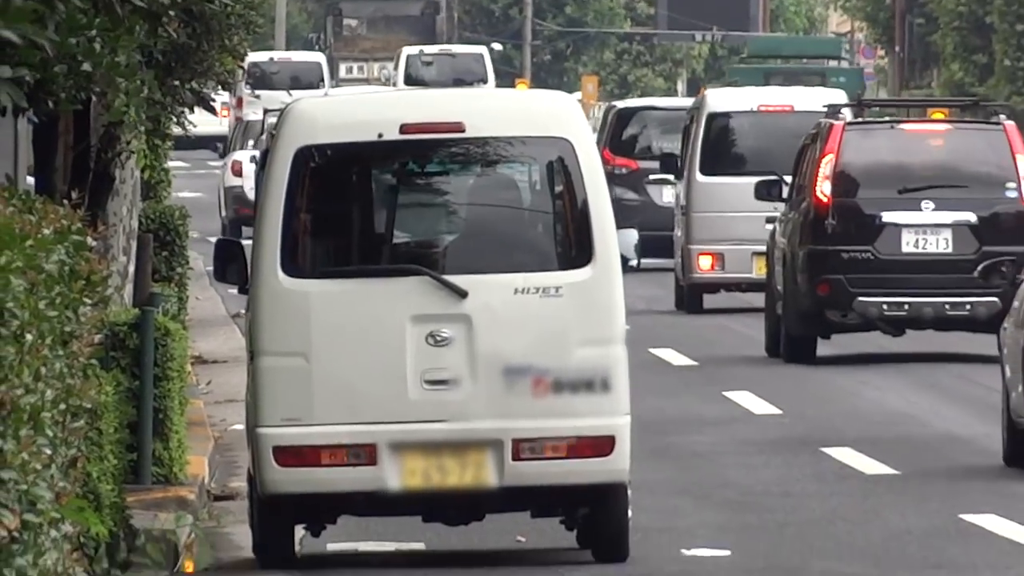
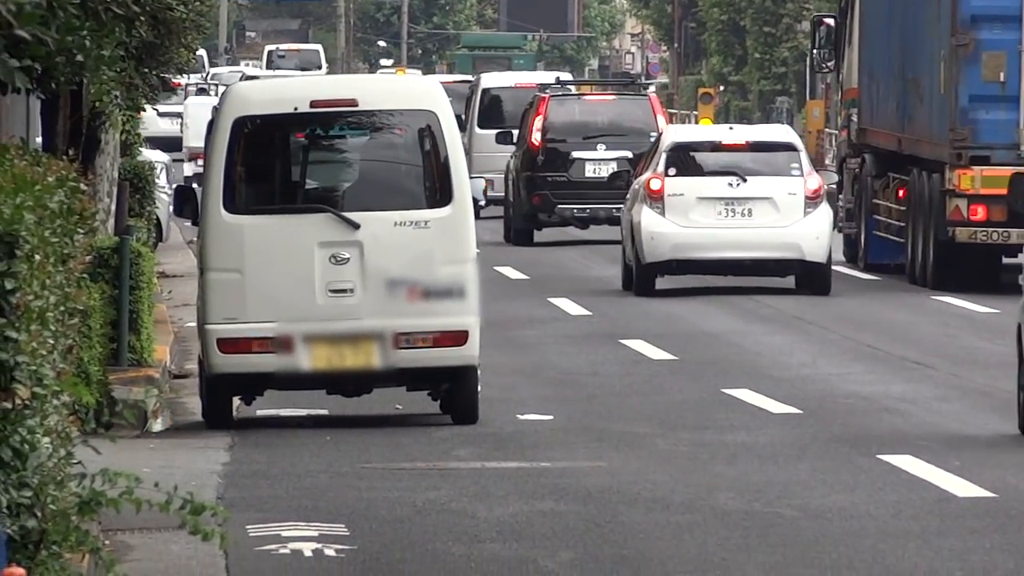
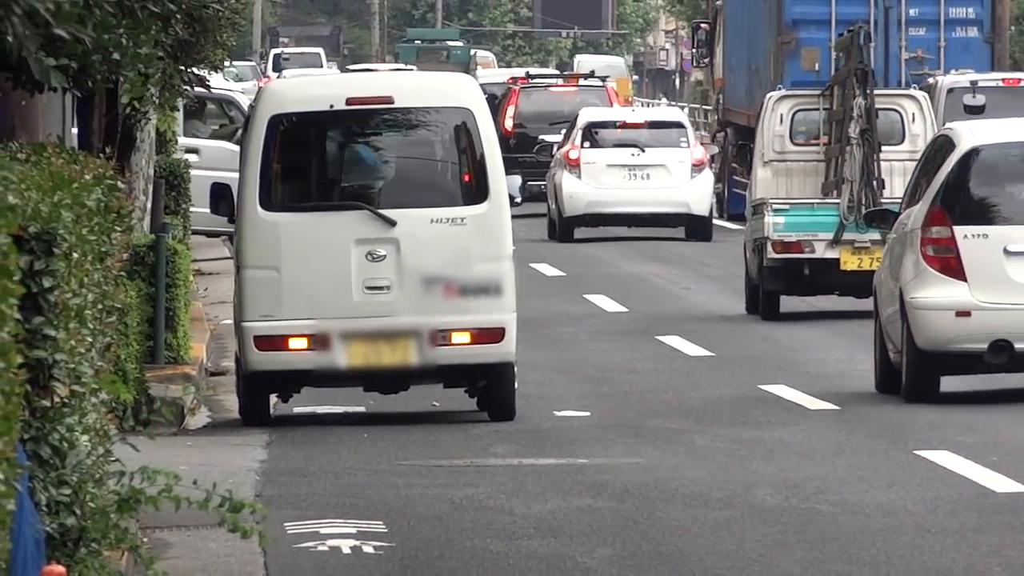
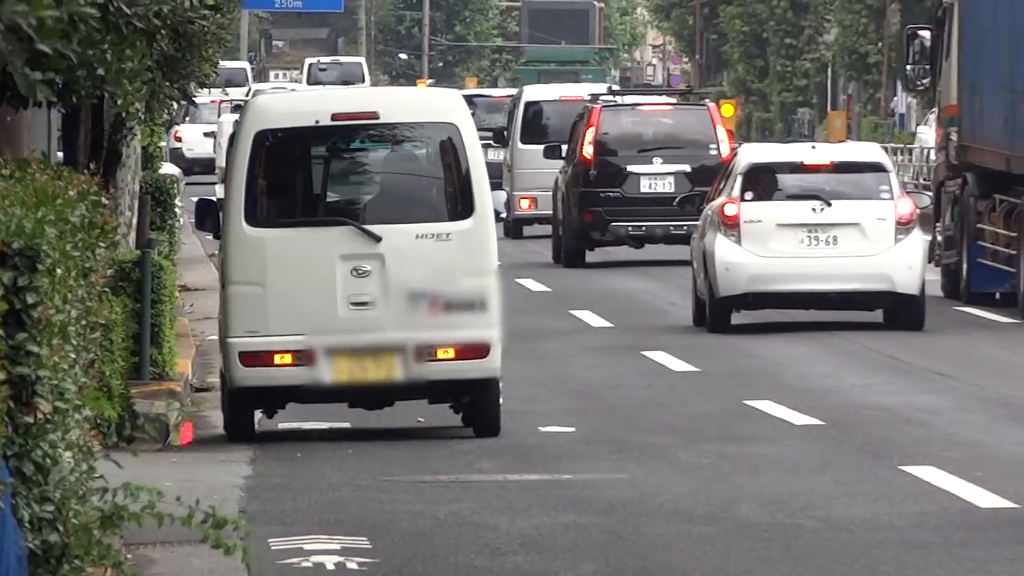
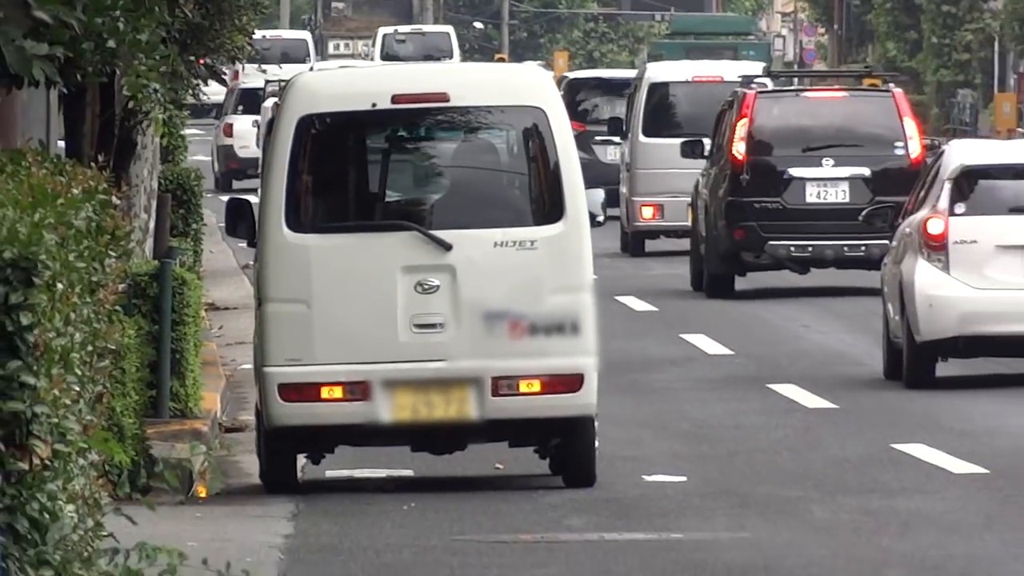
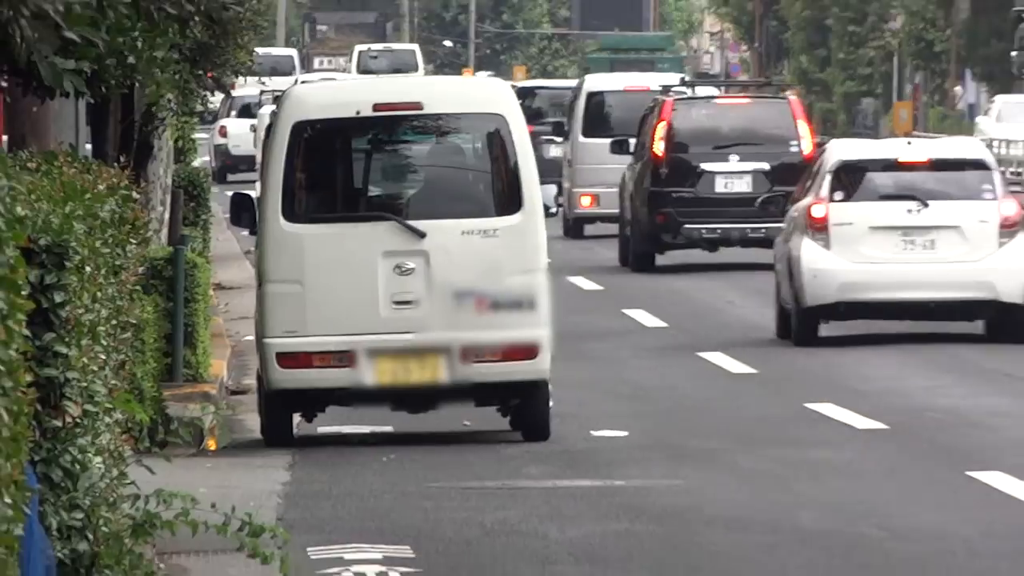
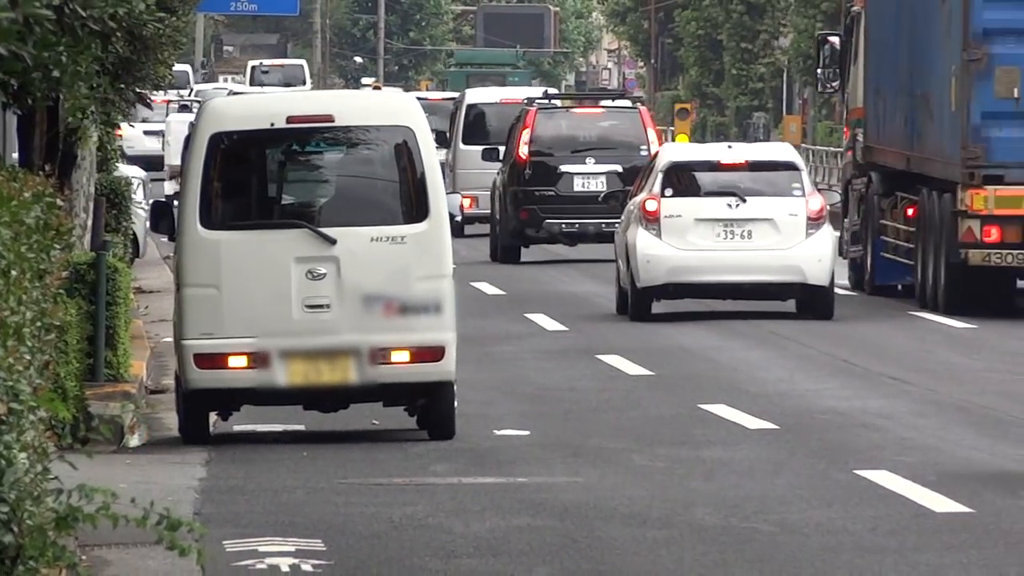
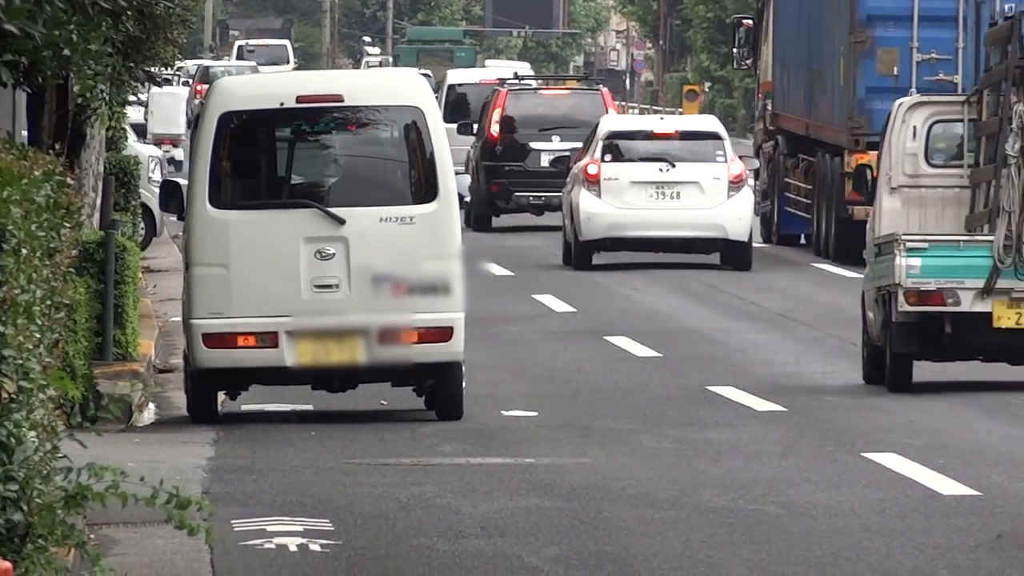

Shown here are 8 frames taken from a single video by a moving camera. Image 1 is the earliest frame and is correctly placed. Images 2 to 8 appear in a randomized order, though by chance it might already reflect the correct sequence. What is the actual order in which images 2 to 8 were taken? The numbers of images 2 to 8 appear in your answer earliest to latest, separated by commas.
5, 6, 4, 7, 2, 8, 3
